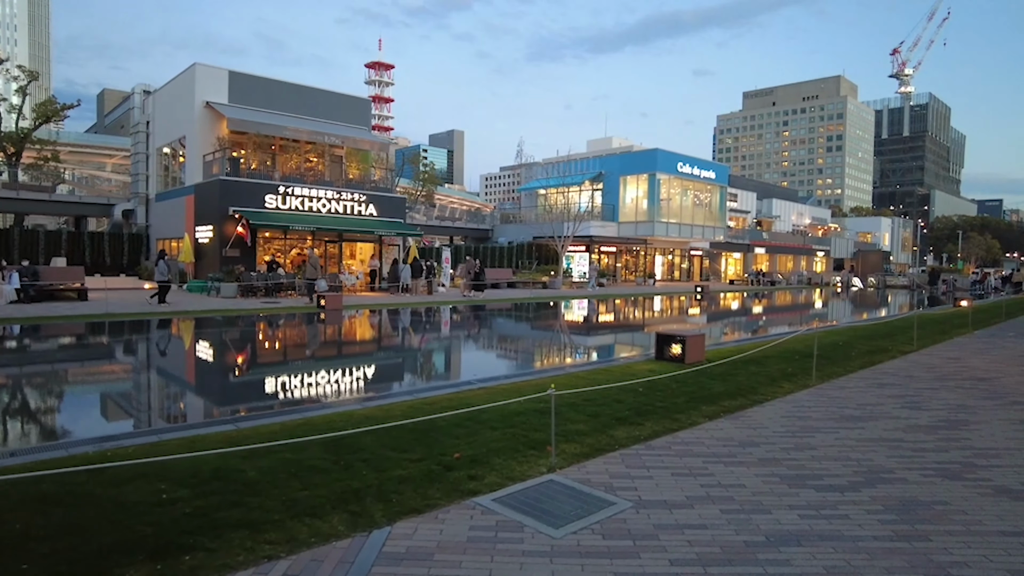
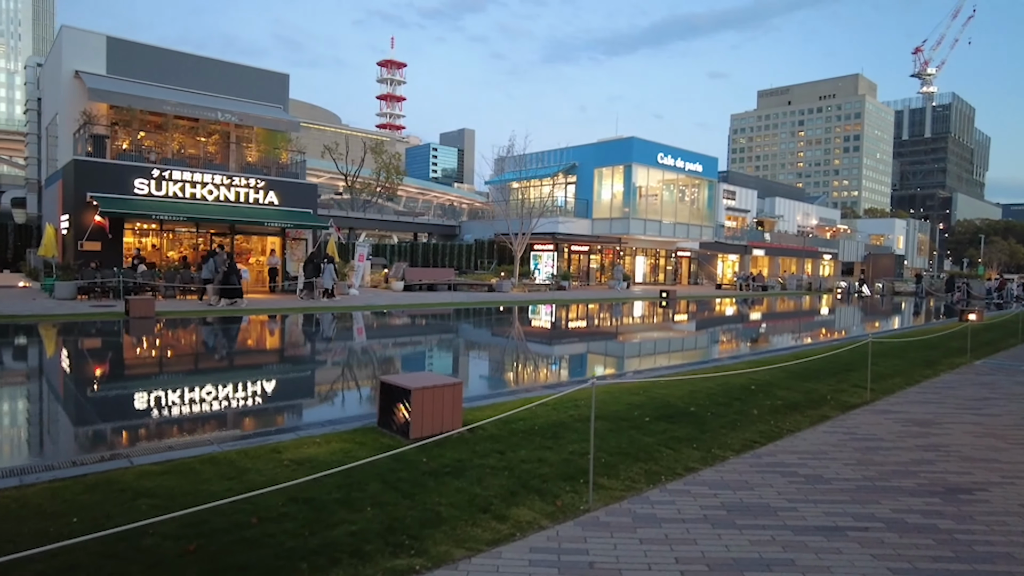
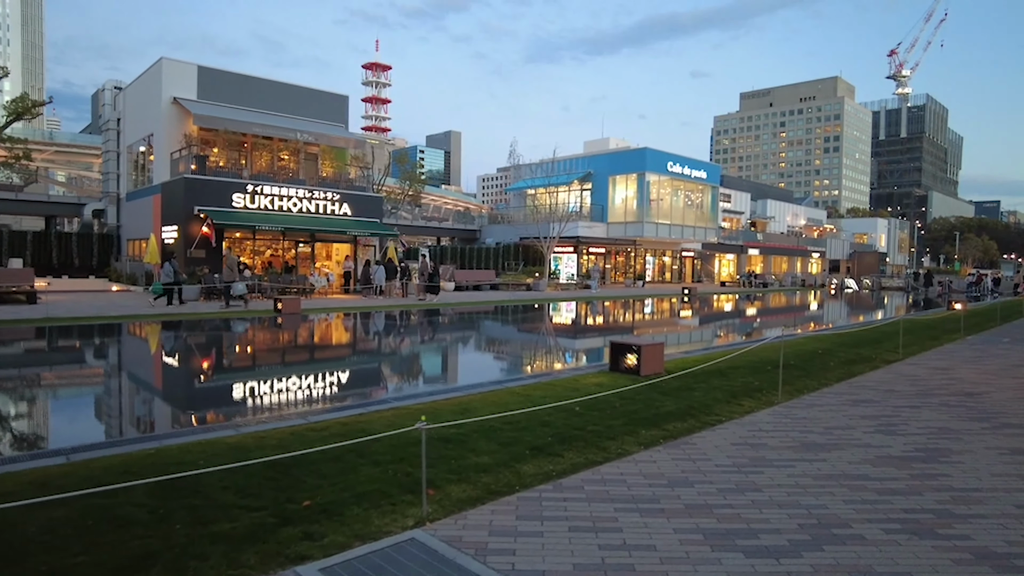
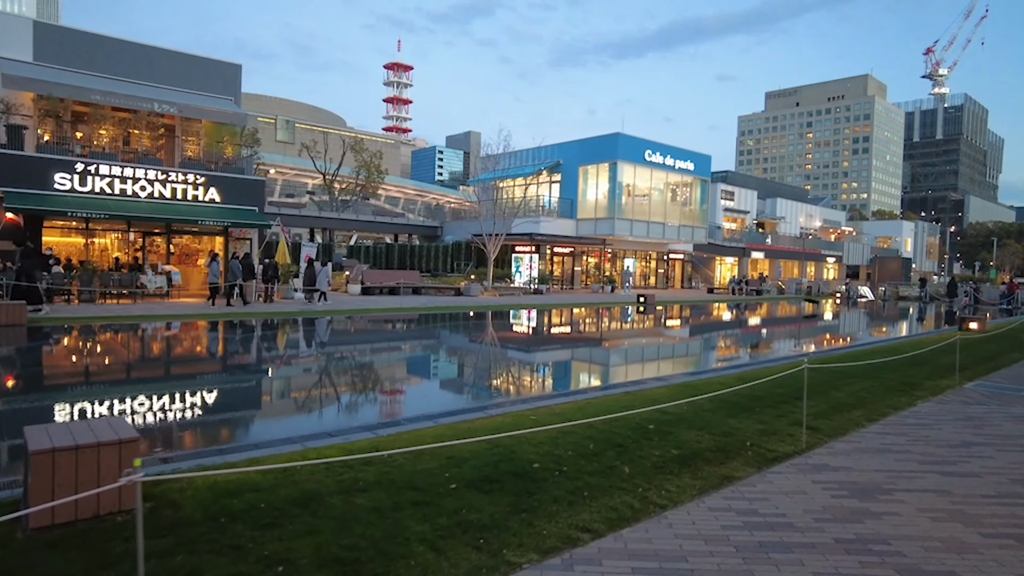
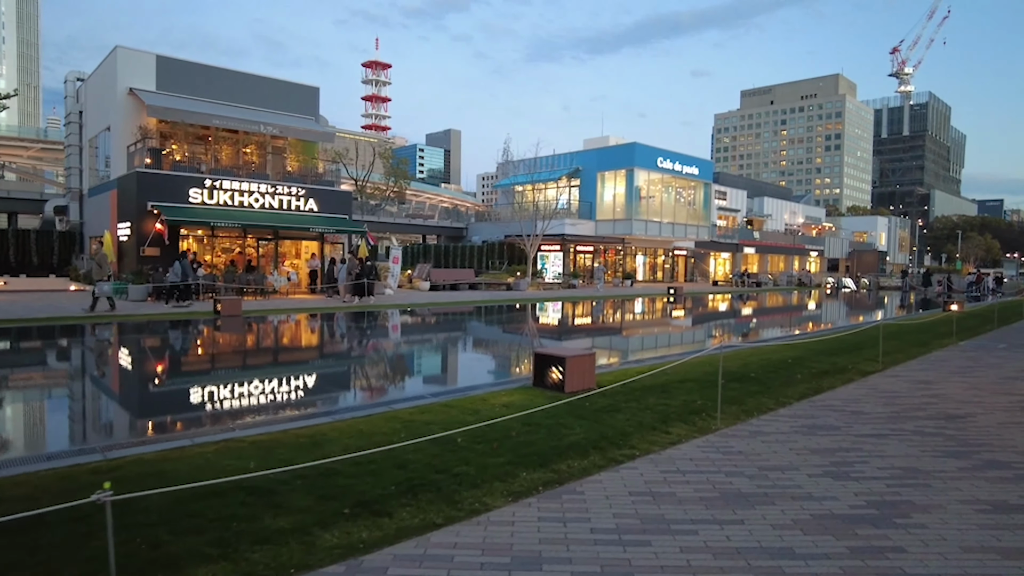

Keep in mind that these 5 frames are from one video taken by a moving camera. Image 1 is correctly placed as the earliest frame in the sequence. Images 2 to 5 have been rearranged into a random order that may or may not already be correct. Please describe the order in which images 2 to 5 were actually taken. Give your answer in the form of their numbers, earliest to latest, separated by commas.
3, 5, 2, 4
